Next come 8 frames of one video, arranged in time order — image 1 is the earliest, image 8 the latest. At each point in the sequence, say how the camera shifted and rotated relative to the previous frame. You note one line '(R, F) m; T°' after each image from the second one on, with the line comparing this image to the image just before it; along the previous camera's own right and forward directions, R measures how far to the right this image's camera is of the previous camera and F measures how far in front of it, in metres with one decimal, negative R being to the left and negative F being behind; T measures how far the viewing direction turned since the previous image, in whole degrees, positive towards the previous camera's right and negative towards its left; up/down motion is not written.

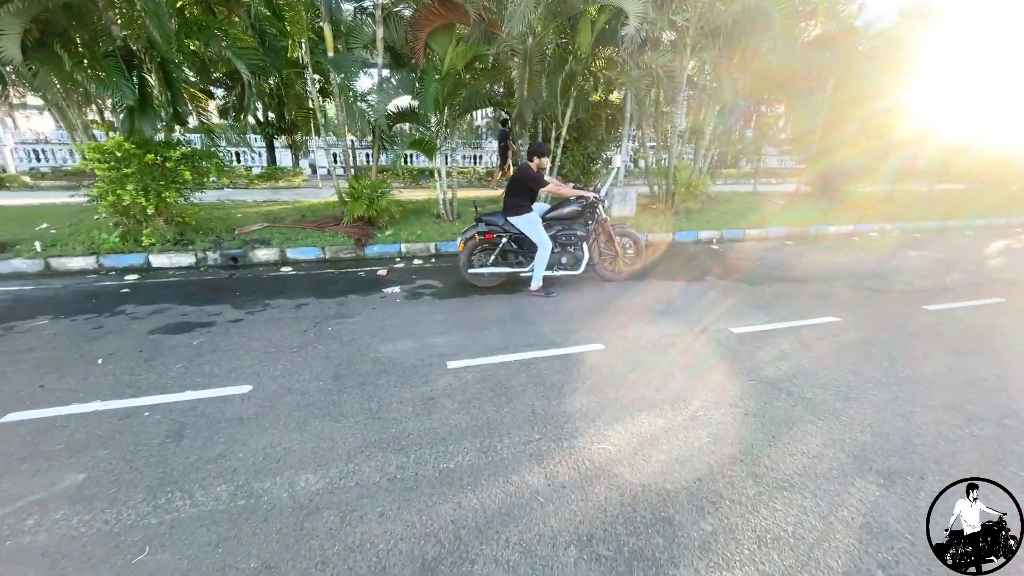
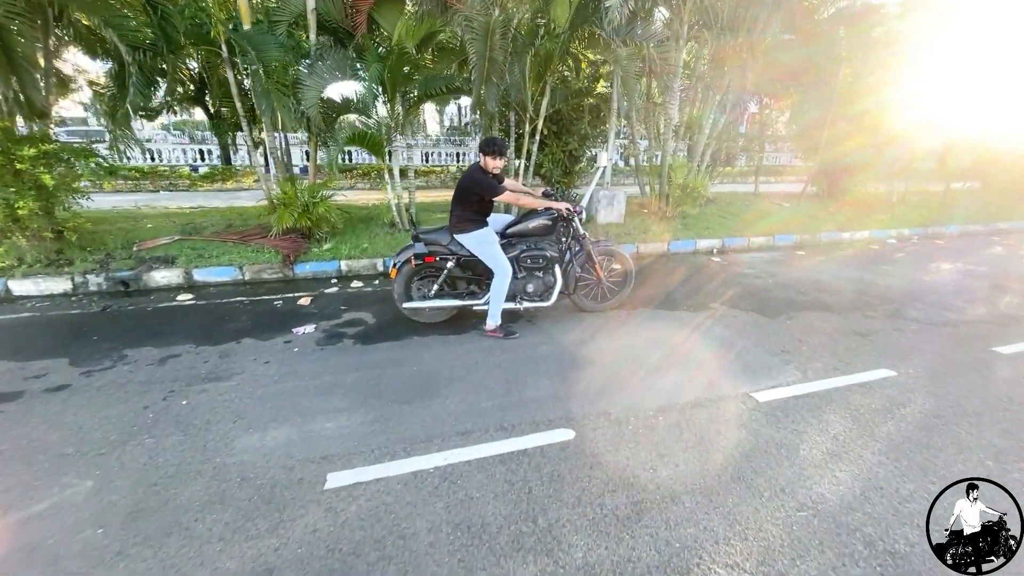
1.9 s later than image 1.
(+0.4, +1.3) m; +1°
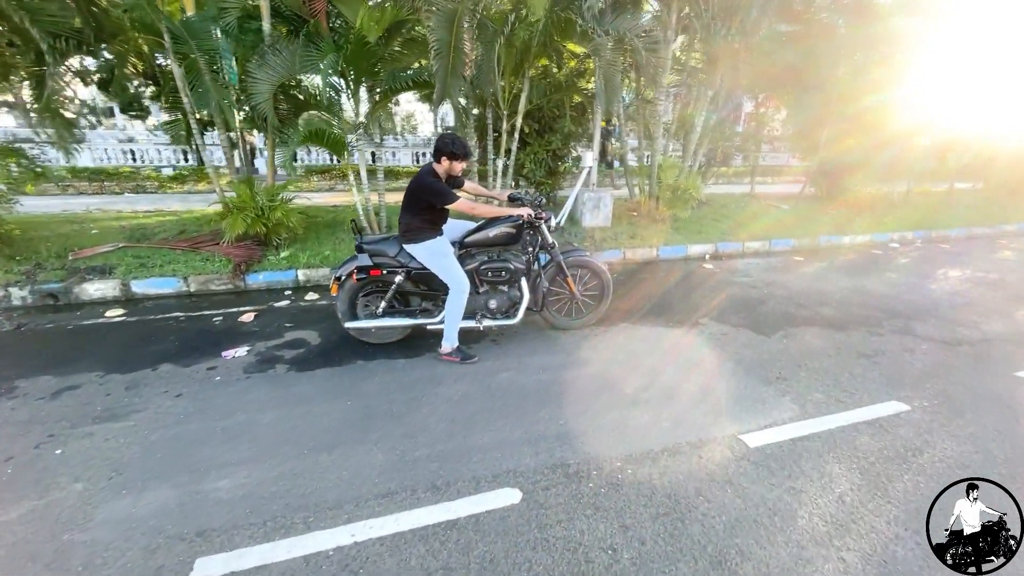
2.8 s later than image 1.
(+0.3, +0.5) m; 0°
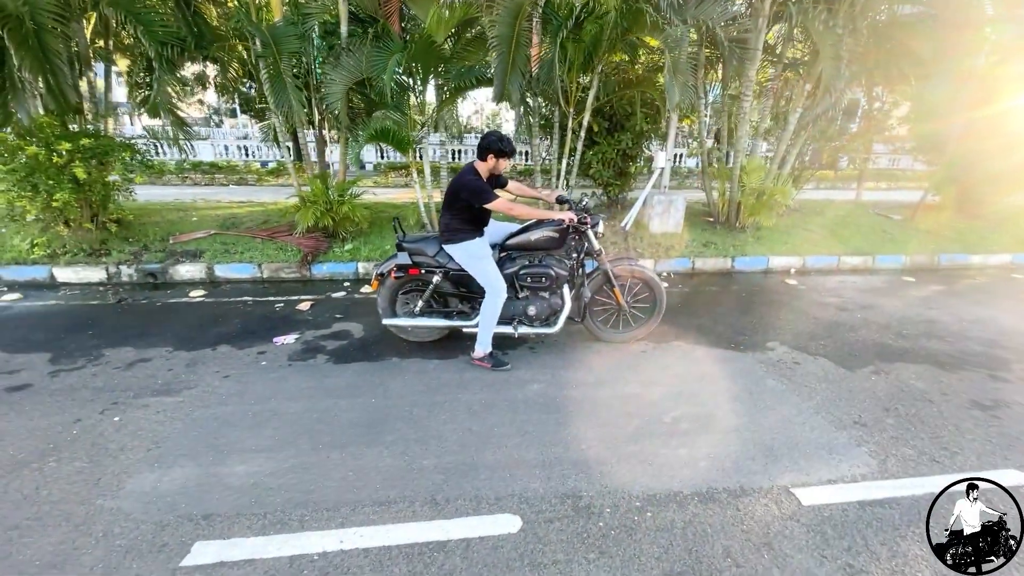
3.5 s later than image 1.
(+0.3, +0.2) m; -10°
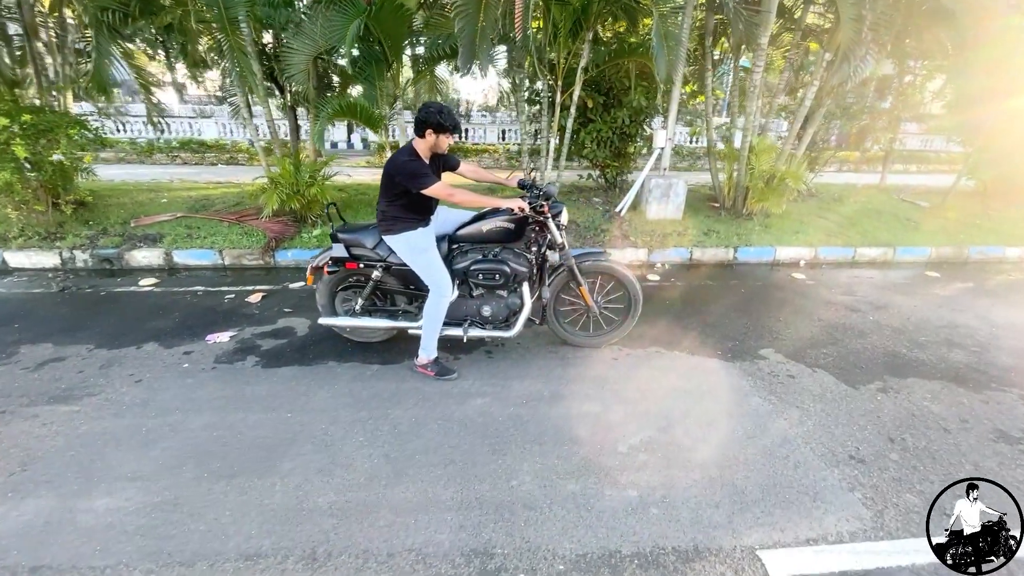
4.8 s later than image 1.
(+0.5, +0.5) m; -2°
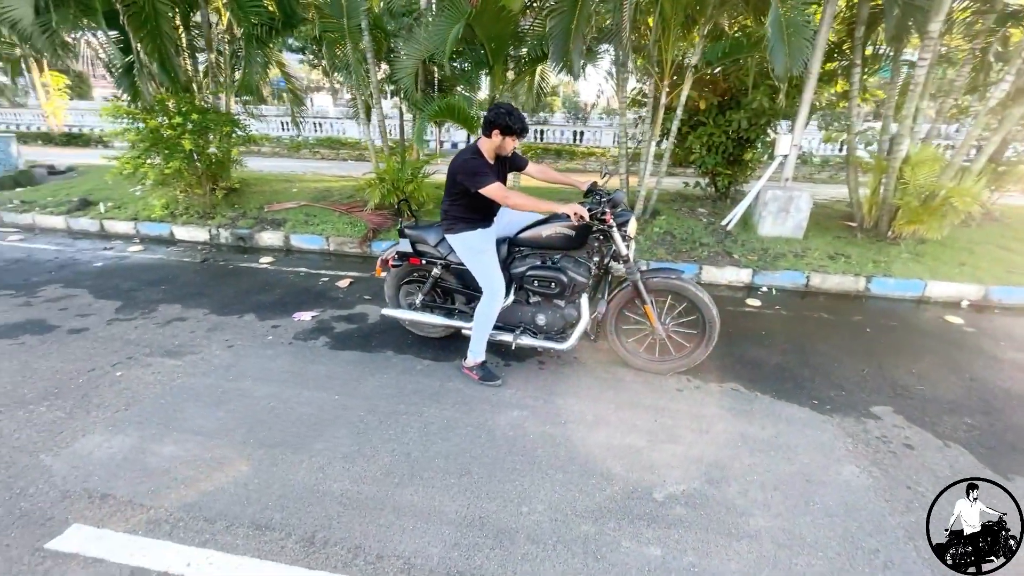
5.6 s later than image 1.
(+0.3, +0.2) m; -14°
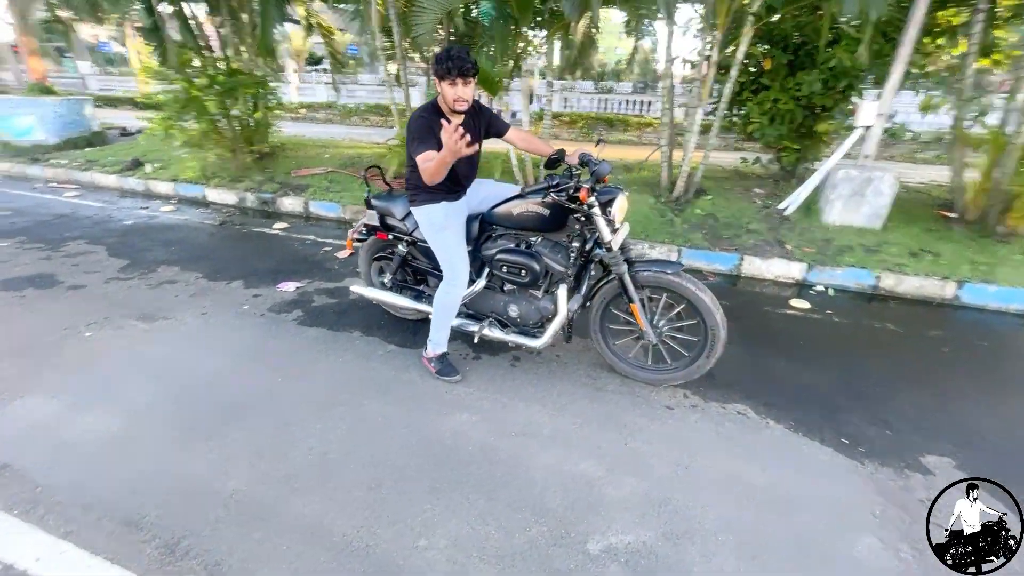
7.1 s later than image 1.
(+0.6, +0.5) m; -8°
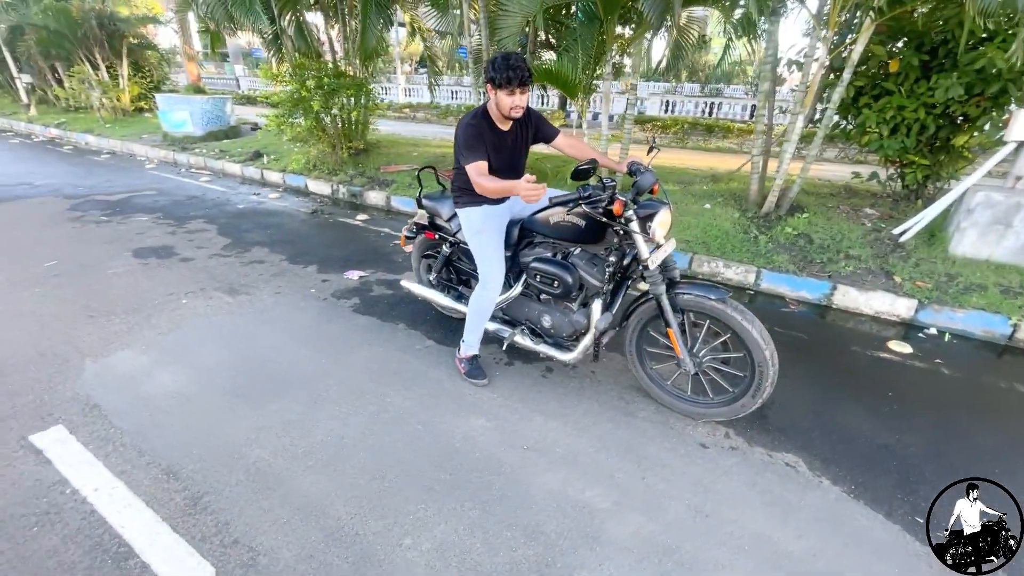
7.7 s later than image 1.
(+0.3, +0.1) m; -11°
